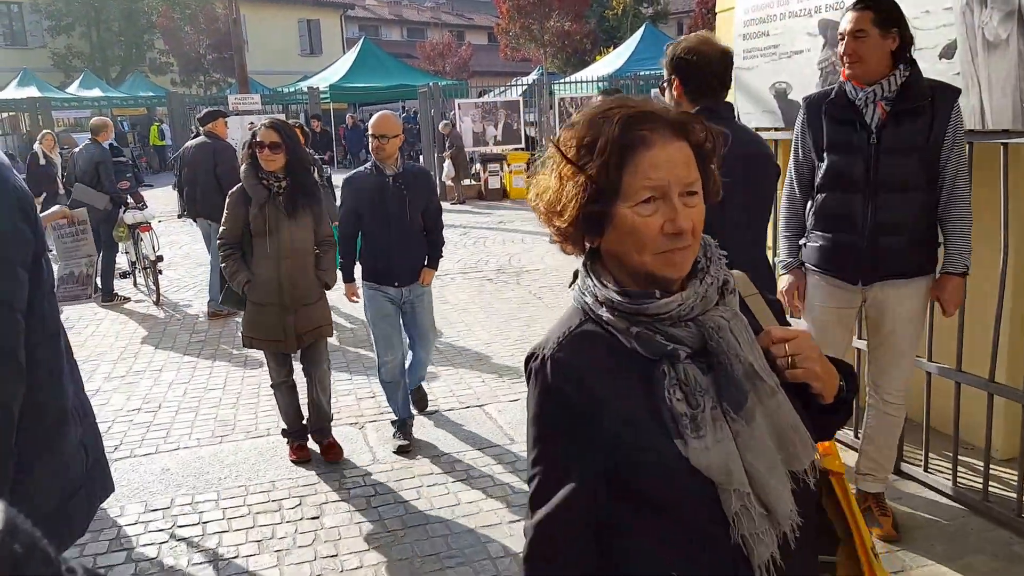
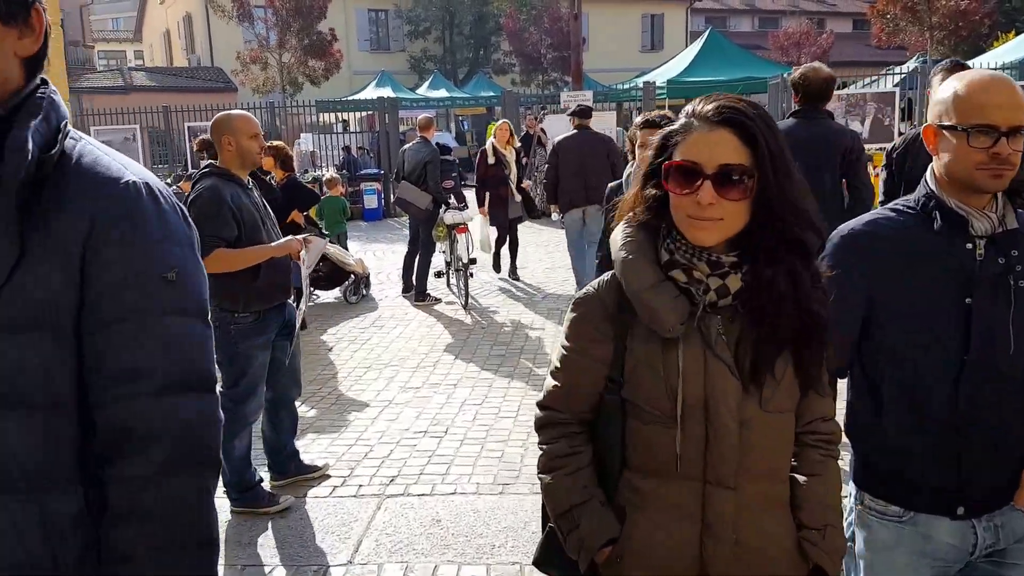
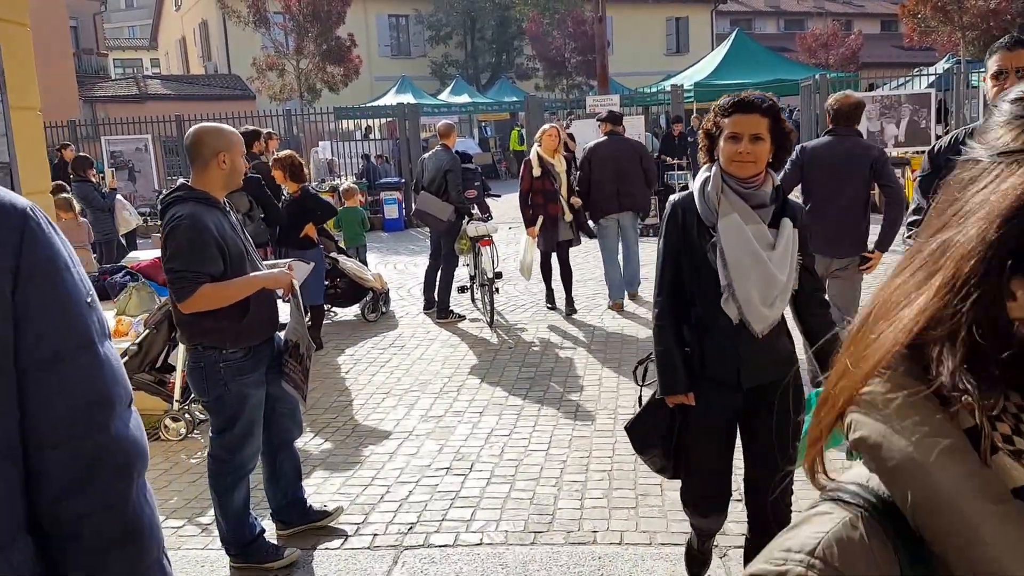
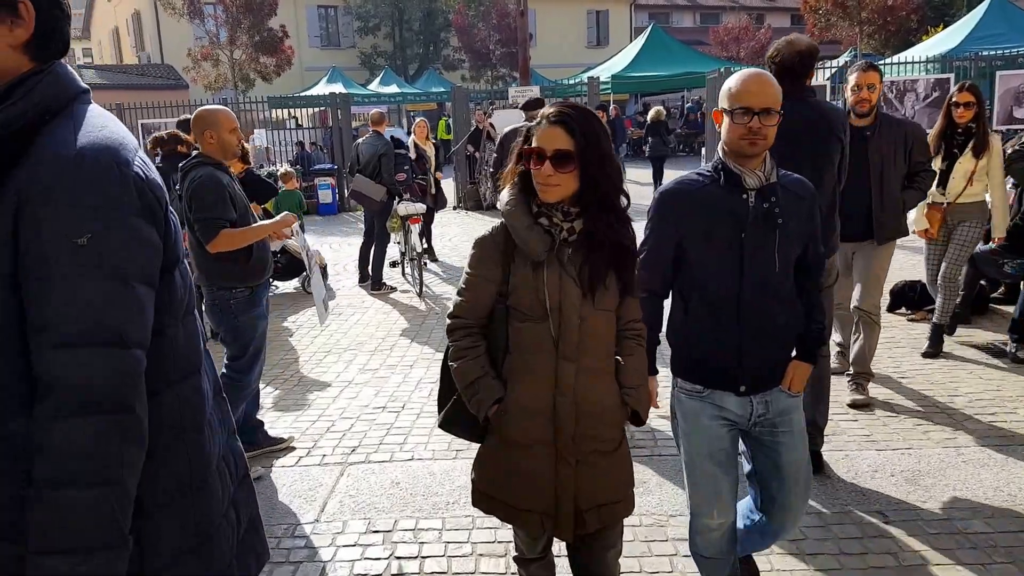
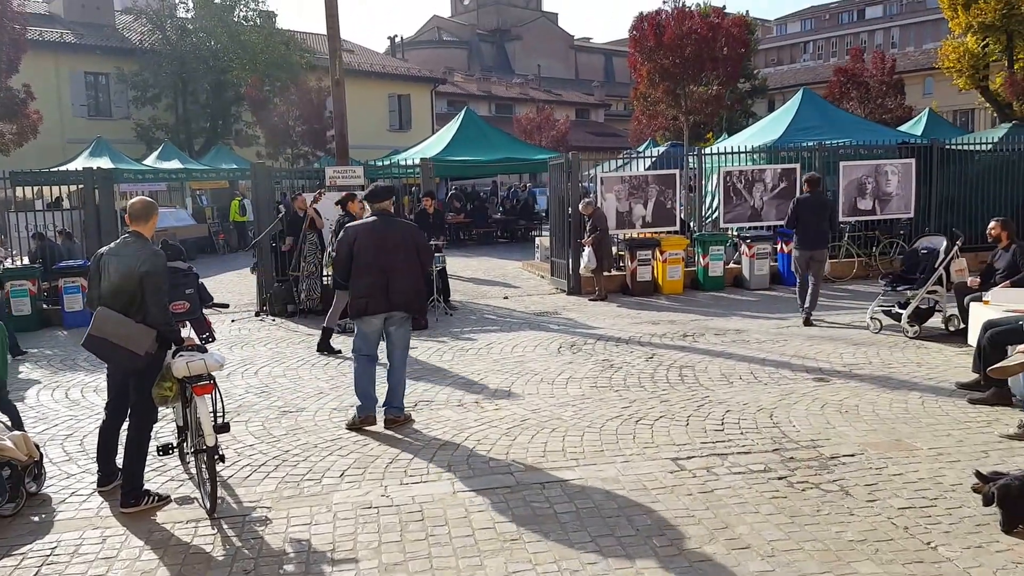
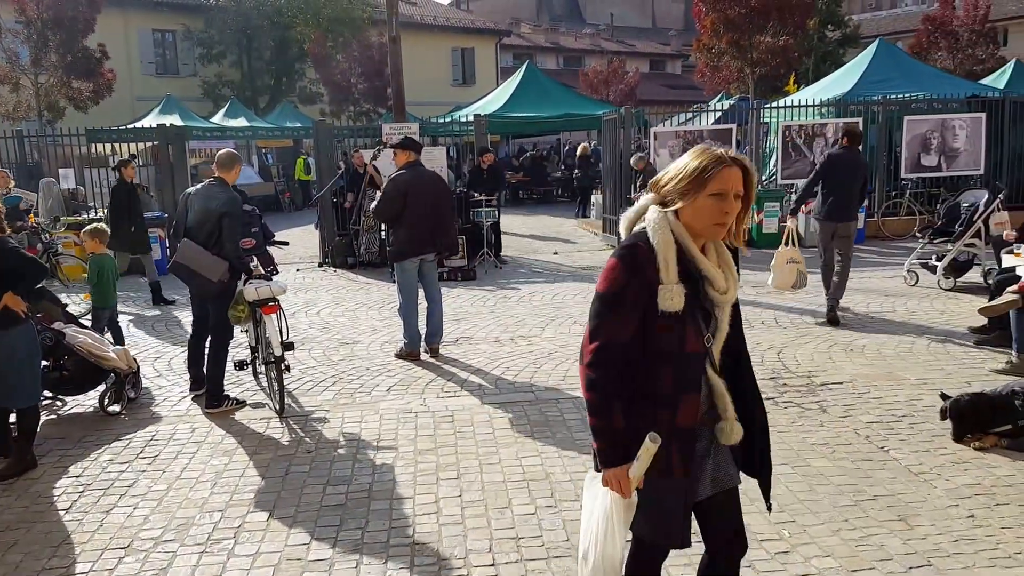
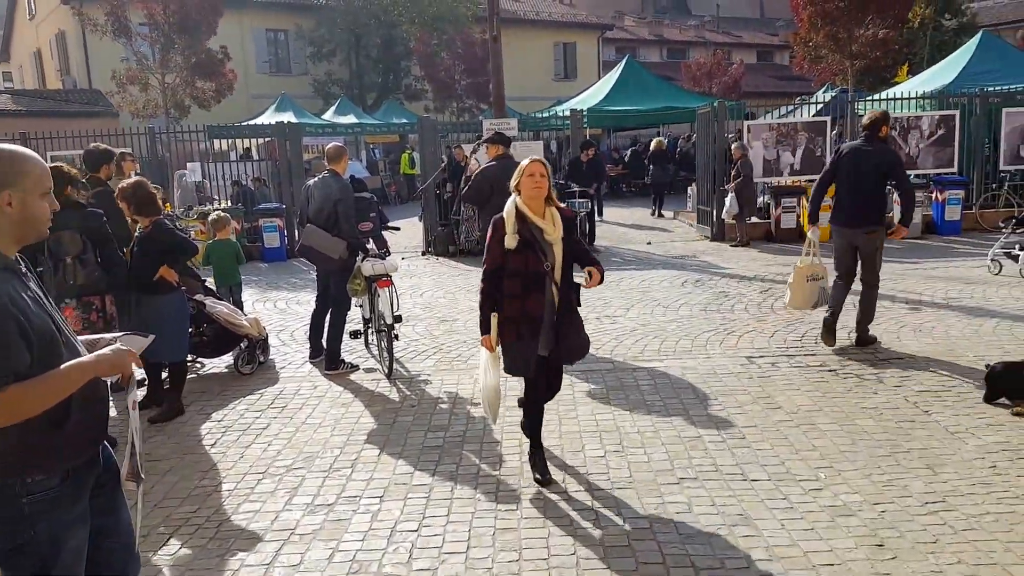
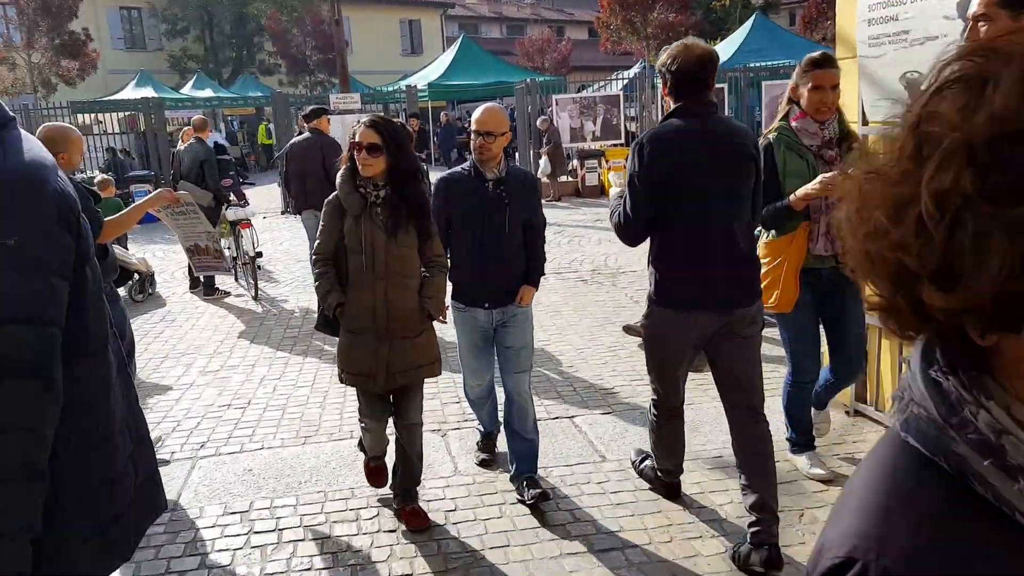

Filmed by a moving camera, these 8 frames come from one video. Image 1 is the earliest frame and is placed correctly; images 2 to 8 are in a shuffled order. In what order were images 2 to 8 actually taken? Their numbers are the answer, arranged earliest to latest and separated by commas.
8, 4, 2, 3, 7, 6, 5
